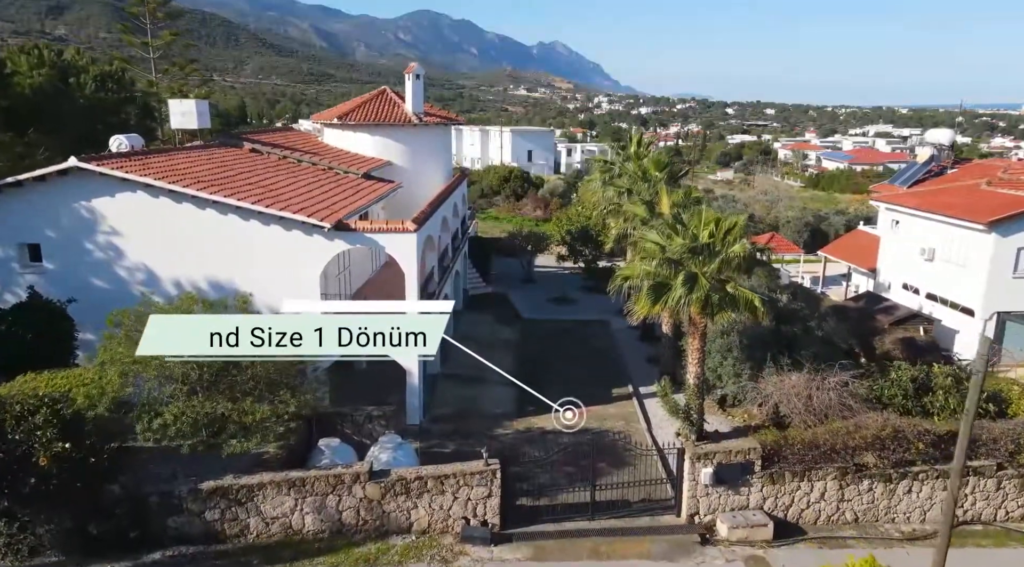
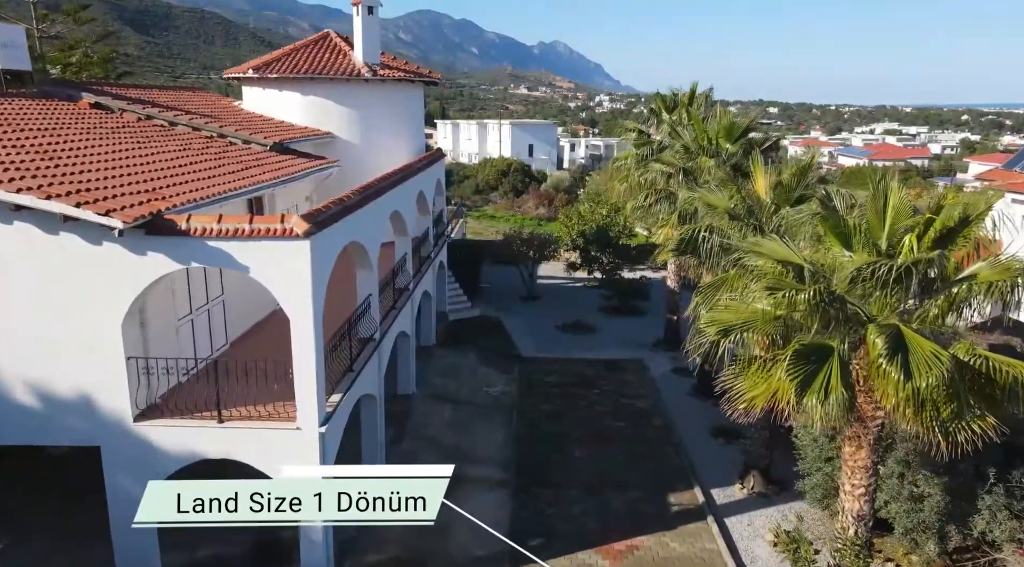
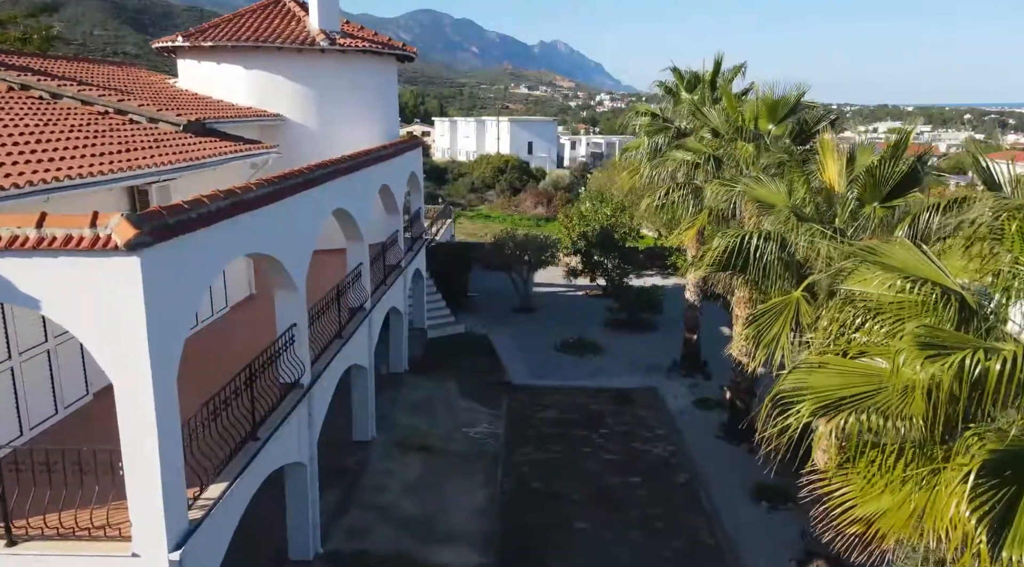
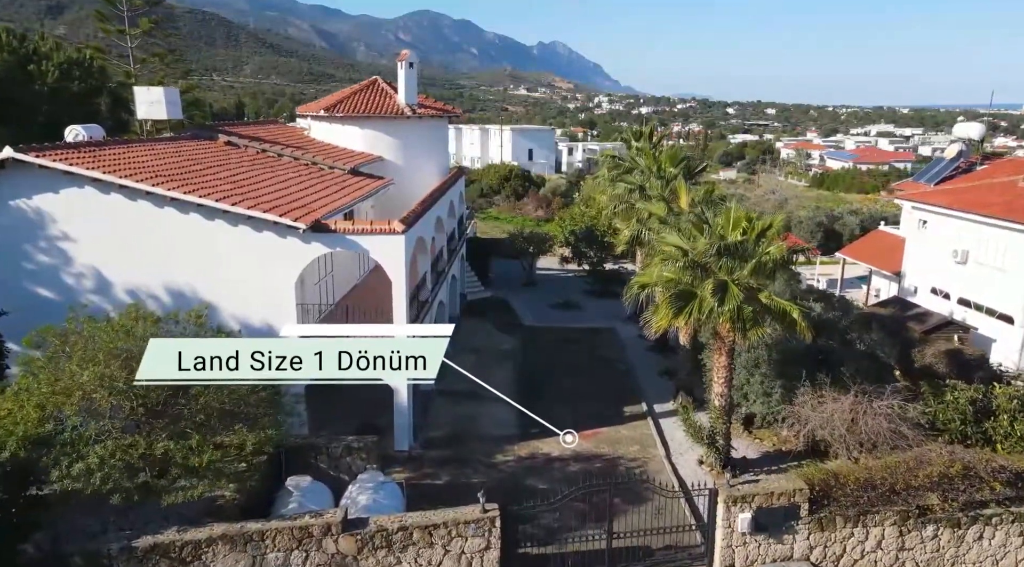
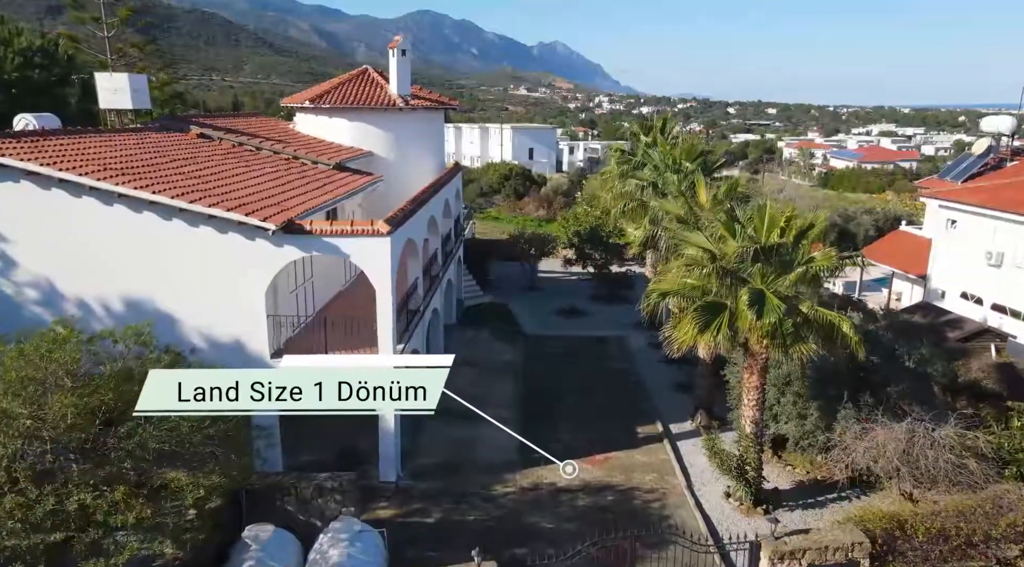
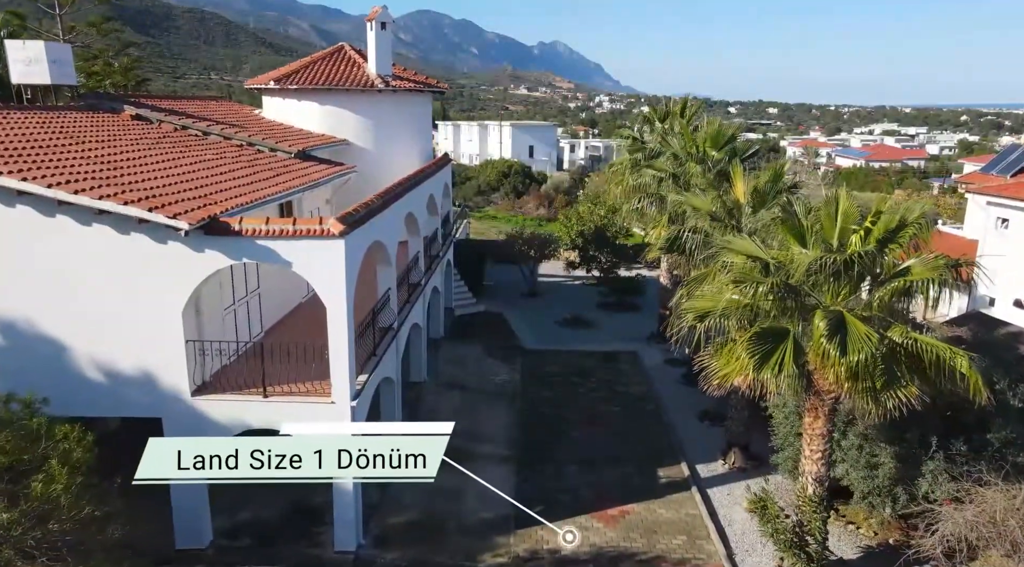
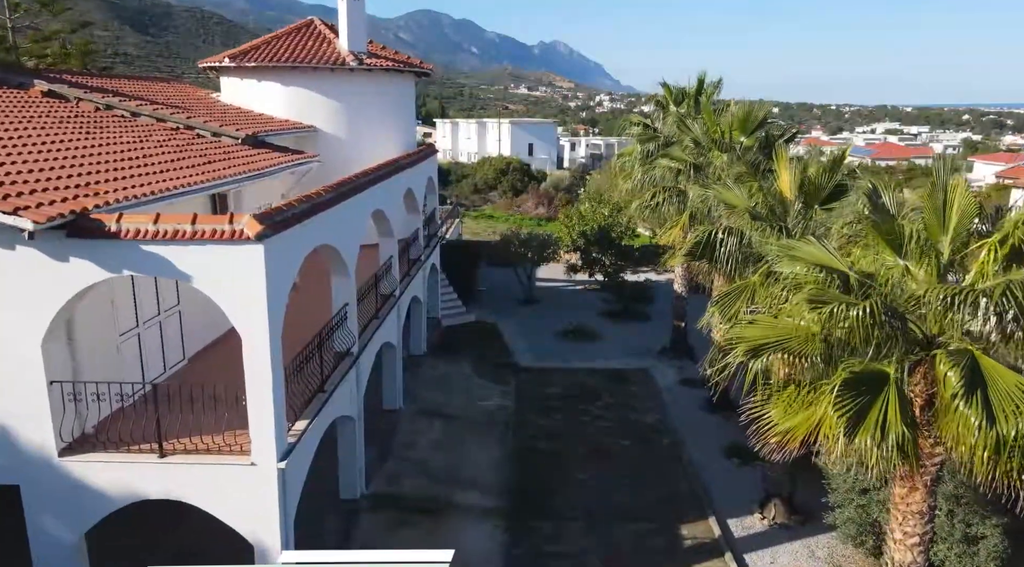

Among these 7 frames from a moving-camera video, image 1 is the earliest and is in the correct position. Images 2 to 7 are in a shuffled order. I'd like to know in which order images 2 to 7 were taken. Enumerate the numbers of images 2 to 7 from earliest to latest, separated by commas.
4, 5, 6, 2, 7, 3
